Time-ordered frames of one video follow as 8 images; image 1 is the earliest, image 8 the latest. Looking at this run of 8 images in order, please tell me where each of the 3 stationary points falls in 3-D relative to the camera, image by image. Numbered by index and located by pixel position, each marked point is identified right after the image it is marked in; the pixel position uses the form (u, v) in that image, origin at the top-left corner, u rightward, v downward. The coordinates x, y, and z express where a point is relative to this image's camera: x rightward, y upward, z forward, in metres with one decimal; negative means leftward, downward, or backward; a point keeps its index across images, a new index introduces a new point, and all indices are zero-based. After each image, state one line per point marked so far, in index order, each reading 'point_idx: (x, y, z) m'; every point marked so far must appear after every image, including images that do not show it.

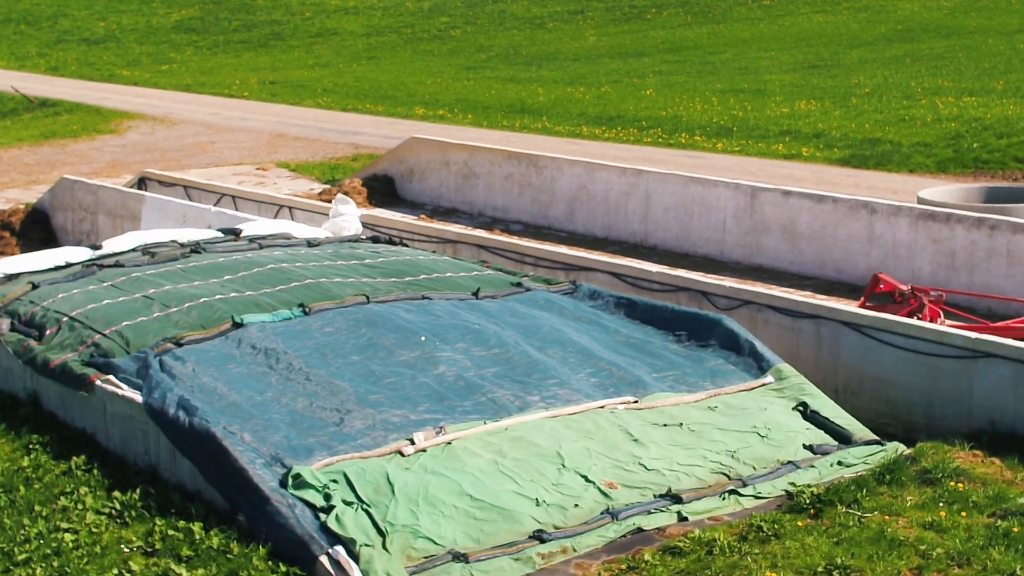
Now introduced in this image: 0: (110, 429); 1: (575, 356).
0: (-2.3, -0.8, +11.1) m
1: (+0.4, -0.4, +11.6) m
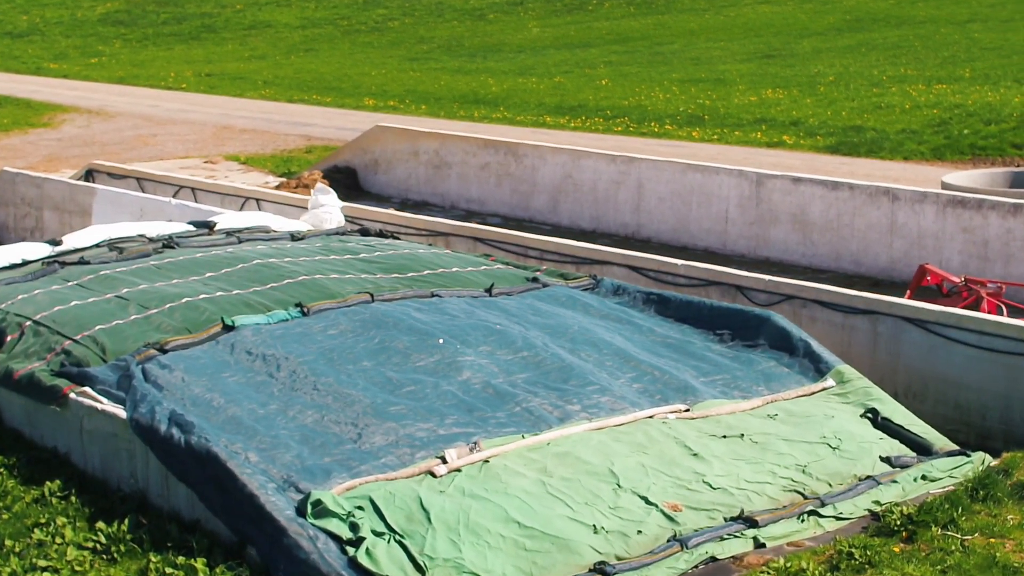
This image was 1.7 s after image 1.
0: (-2.1, -0.8, +9.7) m
1: (+0.5, -0.4, +10.3) m
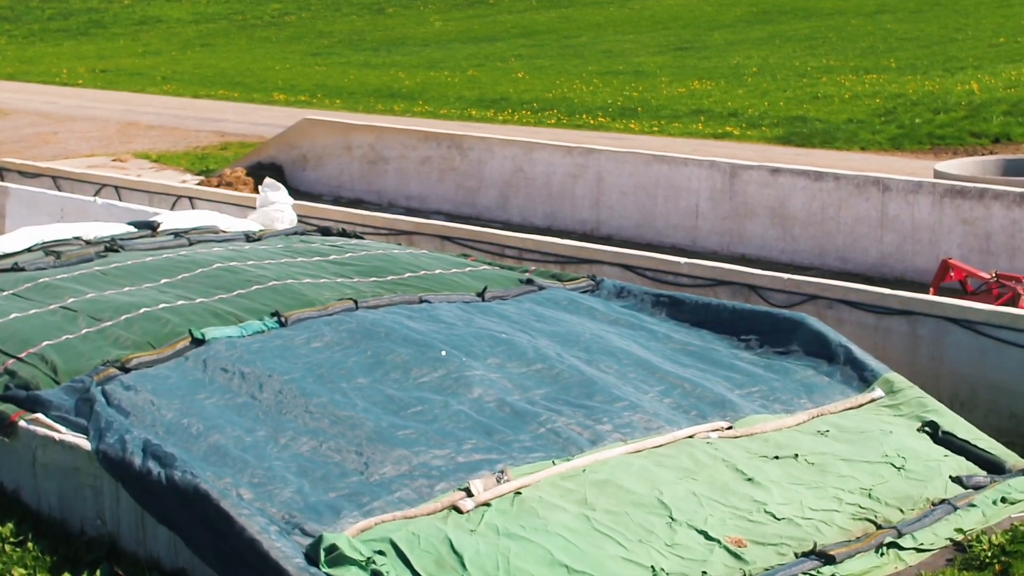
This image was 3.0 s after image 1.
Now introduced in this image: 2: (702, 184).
0: (-2.0, -0.9, +8.4) m
1: (+0.6, -0.4, +9.2) m
2: (+1.5, +0.8, +15.3) m
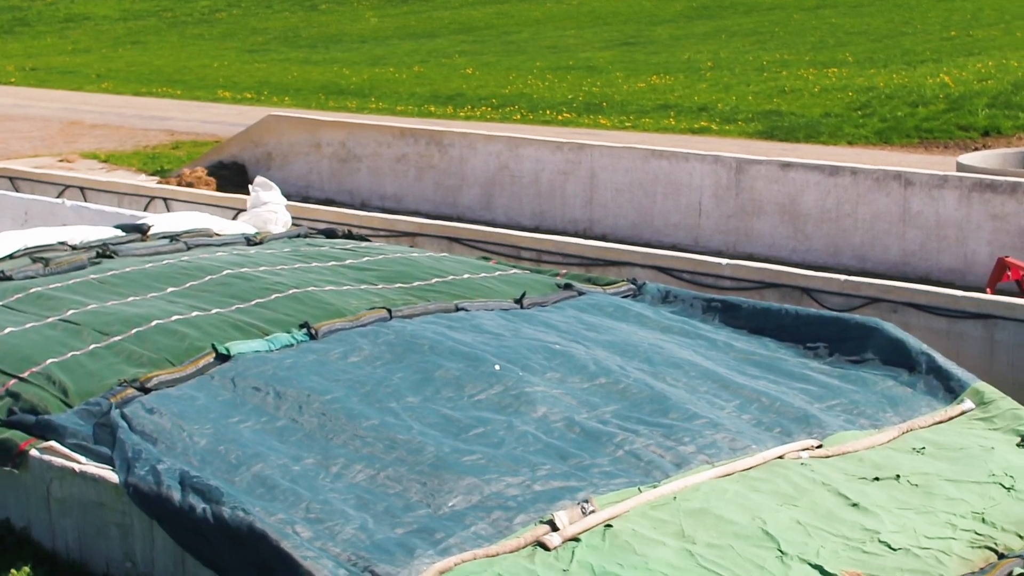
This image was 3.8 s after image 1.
0: (-1.7, -0.9, +7.4) m
1: (+0.8, -0.4, +8.3) m
2: (+1.4, +0.8, +14.5) m
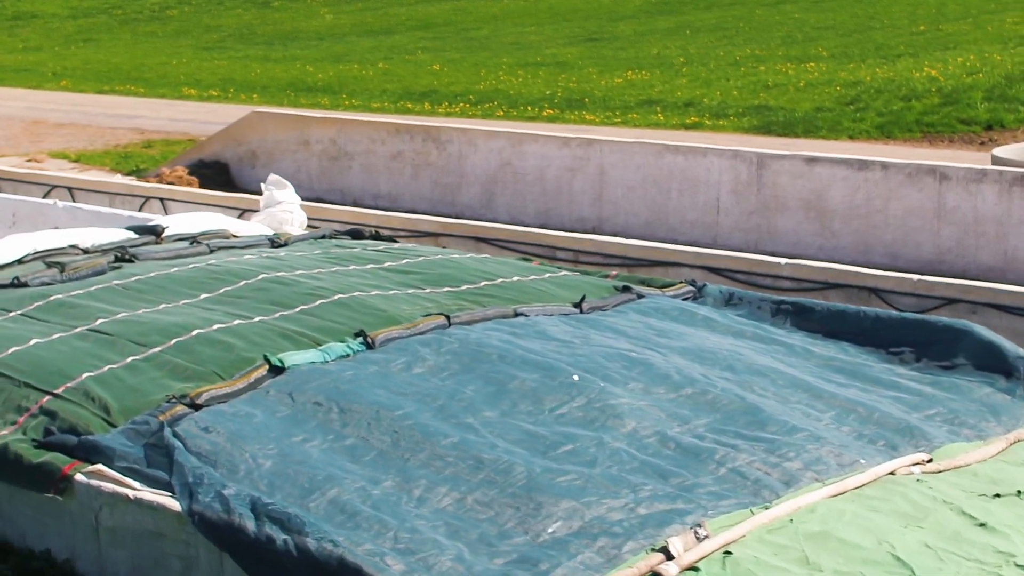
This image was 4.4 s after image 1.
0: (-1.4, -0.9, +6.8) m
1: (+1.1, -0.4, +7.7) m
2: (+1.5, +0.8, +13.9) m
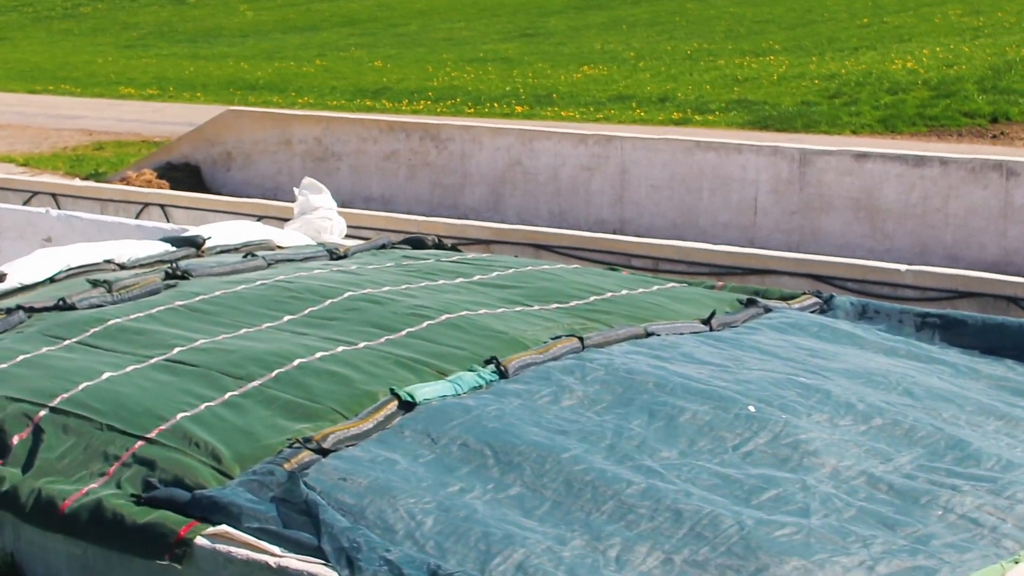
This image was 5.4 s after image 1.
0: (-0.8, -1.0, +5.7) m
1: (+1.6, -0.5, +6.8) m
2: (+1.7, +0.8, +13.0) m
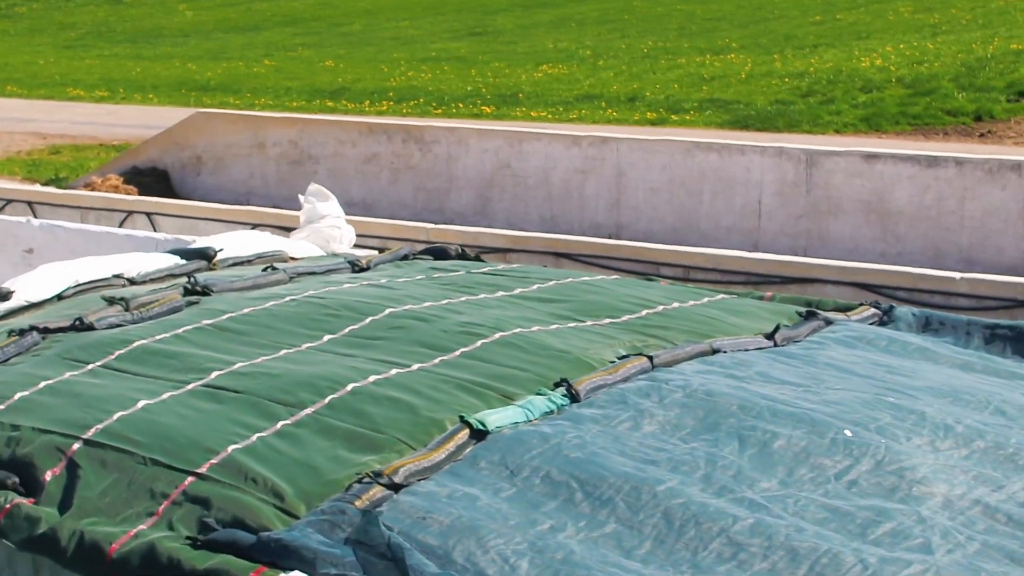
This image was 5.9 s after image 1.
0: (-0.5, -1.1, +5.2) m
1: (+1.9, -0.5, +6.4) m
2: (+1.6, +0.7, +12.6) m
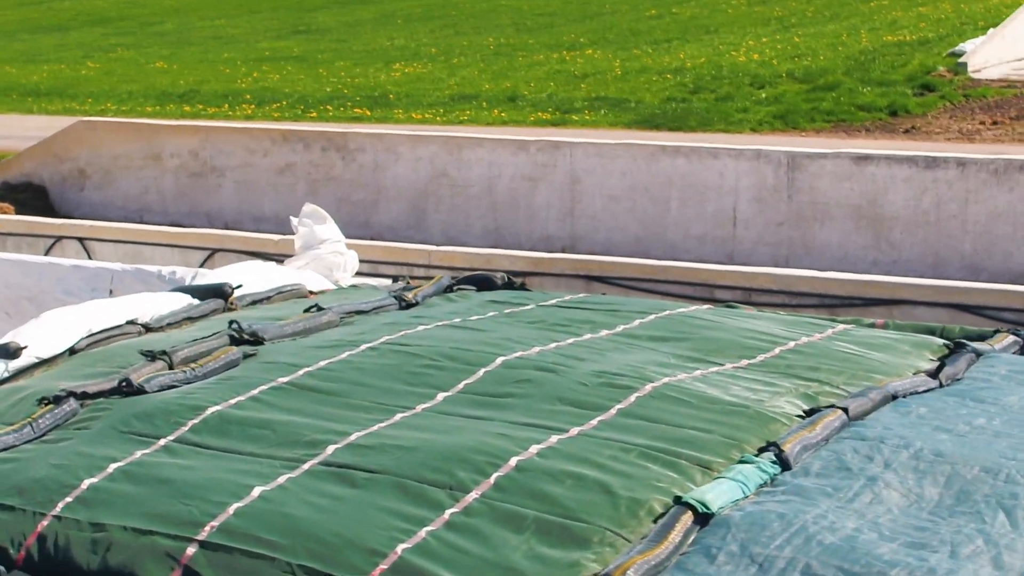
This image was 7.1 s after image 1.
0: (+0.2, -1.2, +4.1) m
1: (+2.4, -0.6, +5.5) m
2: (+1.4, +0.6, +11.6) m
